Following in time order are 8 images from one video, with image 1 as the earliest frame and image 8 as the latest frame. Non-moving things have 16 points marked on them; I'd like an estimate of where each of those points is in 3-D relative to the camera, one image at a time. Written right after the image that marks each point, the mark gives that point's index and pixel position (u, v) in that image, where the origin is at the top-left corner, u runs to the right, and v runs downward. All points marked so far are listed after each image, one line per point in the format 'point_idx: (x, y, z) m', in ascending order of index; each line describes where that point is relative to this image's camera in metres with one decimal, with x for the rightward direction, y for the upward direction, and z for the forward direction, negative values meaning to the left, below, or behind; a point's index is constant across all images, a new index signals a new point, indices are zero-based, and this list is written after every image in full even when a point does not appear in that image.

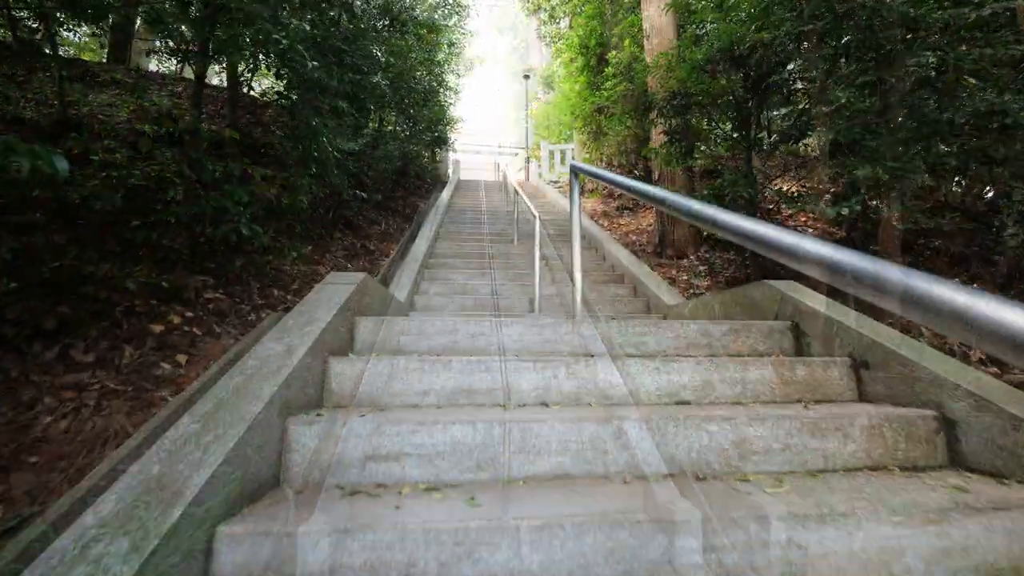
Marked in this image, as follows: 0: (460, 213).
0: (-0.9, +1.3, +7.5) m
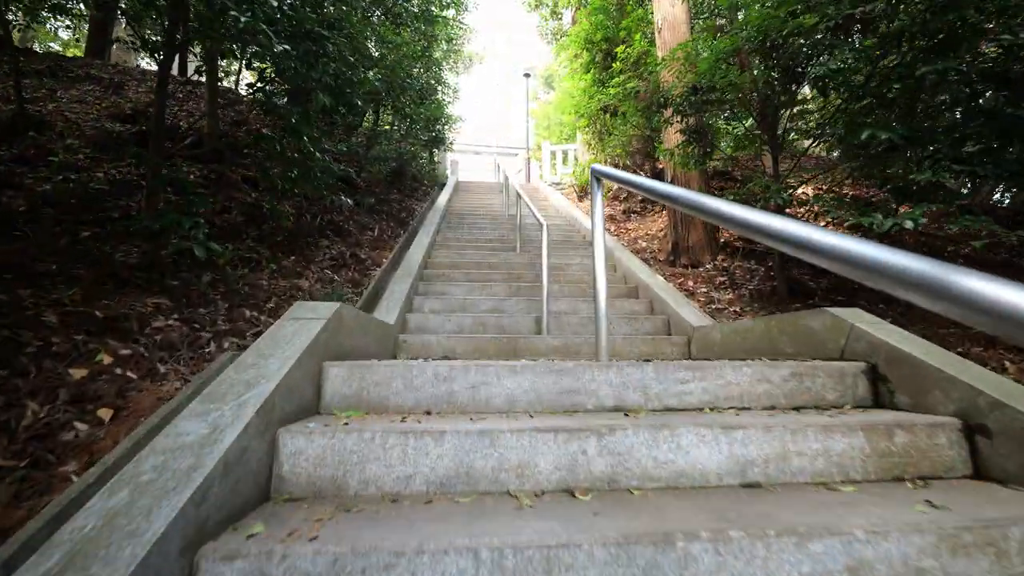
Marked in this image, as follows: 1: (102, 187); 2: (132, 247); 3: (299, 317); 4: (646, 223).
0: (-0.9, +1.2, +7.1) m
1: (-3.3, +0.8, +3.4) m
2: (-2.5, +0.3, +2.8) m
3: (-0.8, -0.1, +1.6) m
4: (+2.1, +1.0, +6.8) m
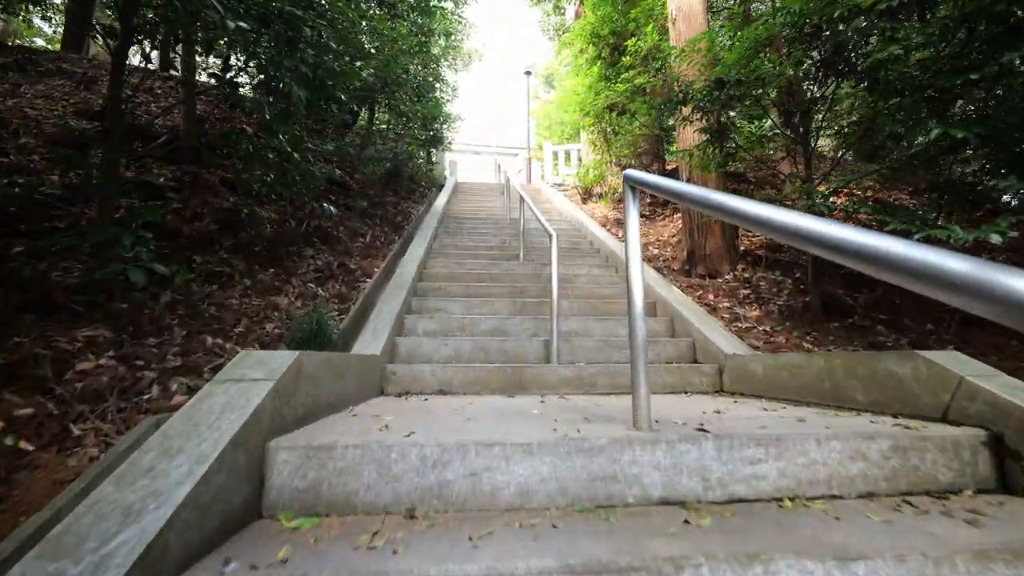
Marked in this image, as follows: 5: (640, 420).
0: (-0.8, +1.0, +6.7) m
1: (-3.2, +0.7, +3.0) m
2: (-2.4, +0.1, +2.4) m
3: (-0.7, -0.2, +1.2) m
4: (+2.1, +0.9, +6.4) m
5: (+0.4, -0.4, +1.3) m
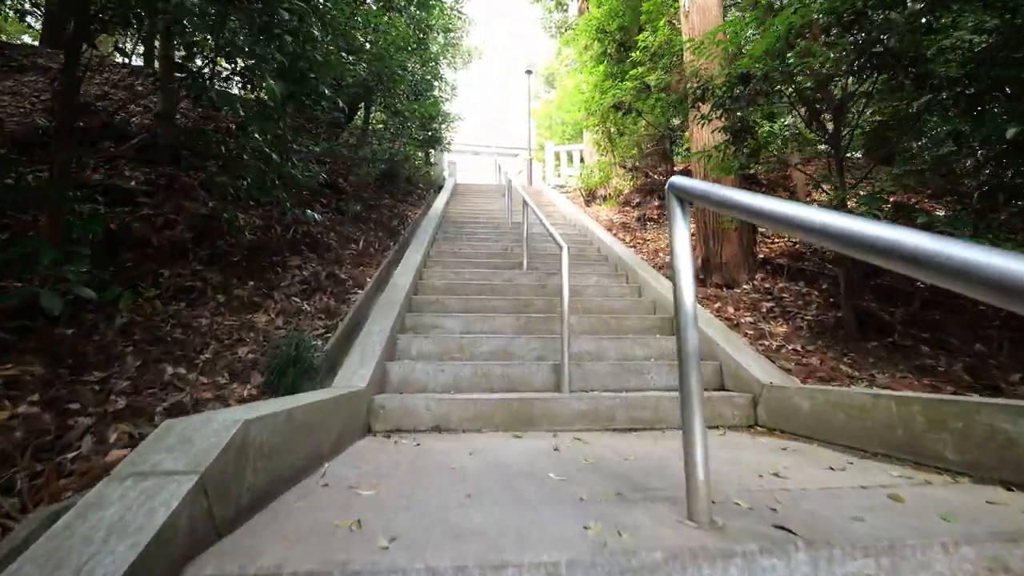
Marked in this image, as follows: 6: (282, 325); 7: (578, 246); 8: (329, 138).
0: (-0.8, +0.9, +6.3) m
1: (-3.2, +0.6, +2.7) m
2: (-2.4, 0.0, +2.1) m
3: (-0.7, -0.3, +0.9) m
4: (+2.2, +0.7, +6.0) m
5: (+0.4, -0.5, +1.0) m
6: (-1.5, -0.3, +2.9) m
7: (+0.8, +0.5, +5.4) m
8: (-2.4, +2.0, +5.8) m
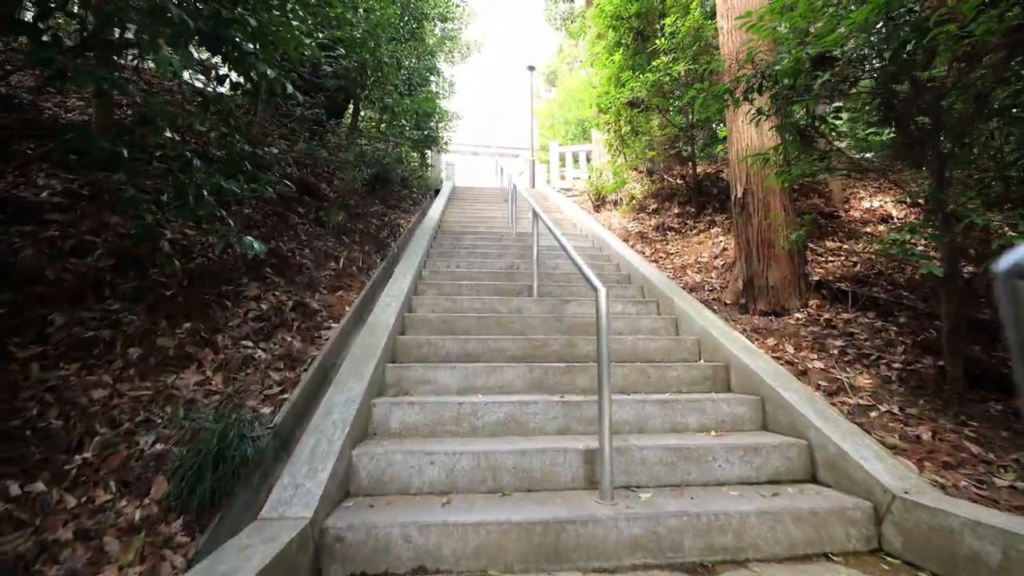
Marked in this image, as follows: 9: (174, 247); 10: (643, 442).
0: (-0.8, +0.7, +5.6) m
1: (-3.1, +0.3, +2.0) m
2: (-2.3, -0.2, +1.3) m
3: (-0.6, -0.6, +0.1) m
4: (+2.2, +0.5, +5.3) m
5: (+0.5, -0.8, +0.3) m
6: (-1.5, -0.5, +2.2) m
7: (+0.9, +0.3, +4.7) m
8: (-2.4, +1.7, +5.0) m
9: (-2.3, +0.3, +2.9) m
10: (+0.6, -0.7, +2.0) m
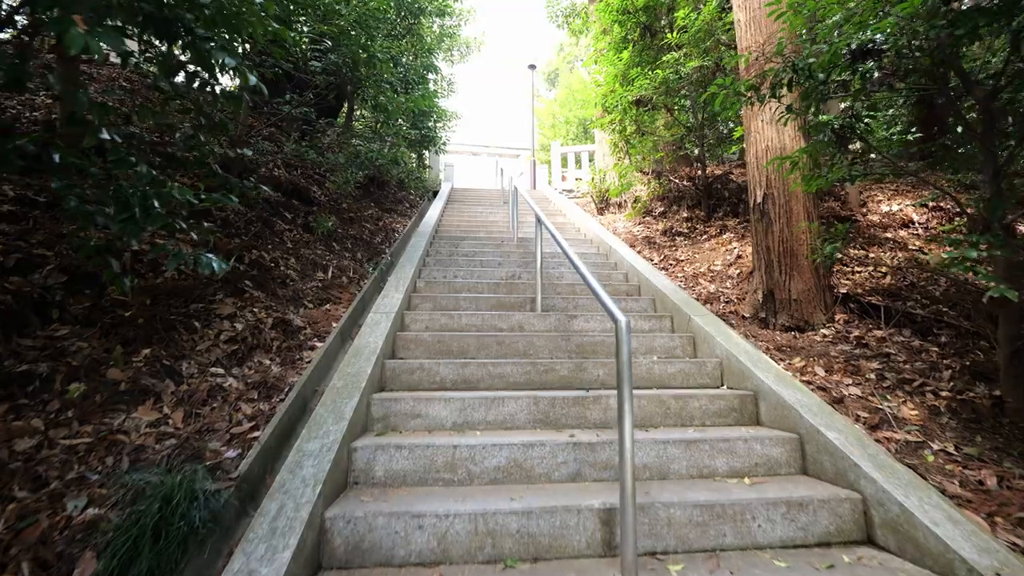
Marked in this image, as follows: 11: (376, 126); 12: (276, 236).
0: (-0.7, +0.6, +5.3) m
1: (-3.1, +0.2, +1.7) m
2: (-2.3, -0.3, +1.1) m
3: (-0.6, -0.7, -0.2) m
4: (+2.3, +0.4, +5.0) m
5: (+0.5, -0.9, 0.0) m
6: (-1.5, -0.6, +1.9) m
7: (+0.9, +0.2, +4.4) m
8: (-2.4, +1.6, +4.7) m
9: (-2.3, +0.2, +2.6) m
10: (+0.6, -0.8, +1.7) m
11: (-1.8, +2.1, +5.6) m
12: (-2.2, +0.5, +4.0) m
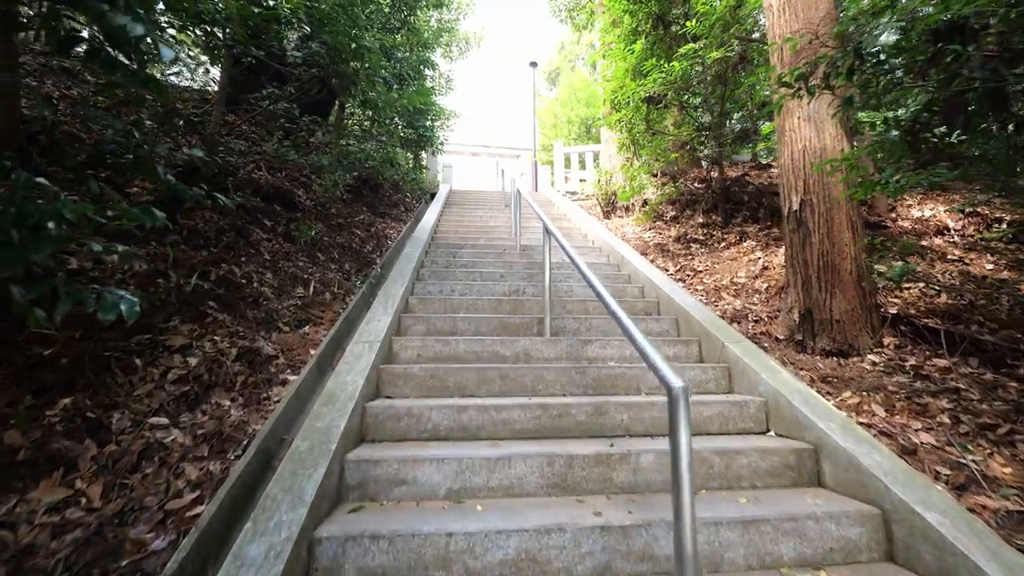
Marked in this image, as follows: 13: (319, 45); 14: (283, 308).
0: (-0.7, +0.4, +4.9) m
1: (-3.1, +0.1, +1.2) m
2: (-2.3, -0.5, +0.6) m
3: (-0.6, -0.9, -0.6) m
4: (+2.3, +0.3, +4.6) m
5: (+0.6, -1.0, -0.4) m
6: (-1.4, -0.8, +1.4) m
7: (+0.9, 0.0, +4.0) m
8: (-2.3, +1.5, +4.3) m
9: (-2.2, 0.0, +2.2) m
10: (+0.7, -1.0, +1.3) m
11: (-1.8, +2.0, +5.2) m
12: (-2.2, +0.3, +3.6) m
13: (-1.7, +2.2, +3.9) m
14: (-1.6, -0.1, +3.1) m
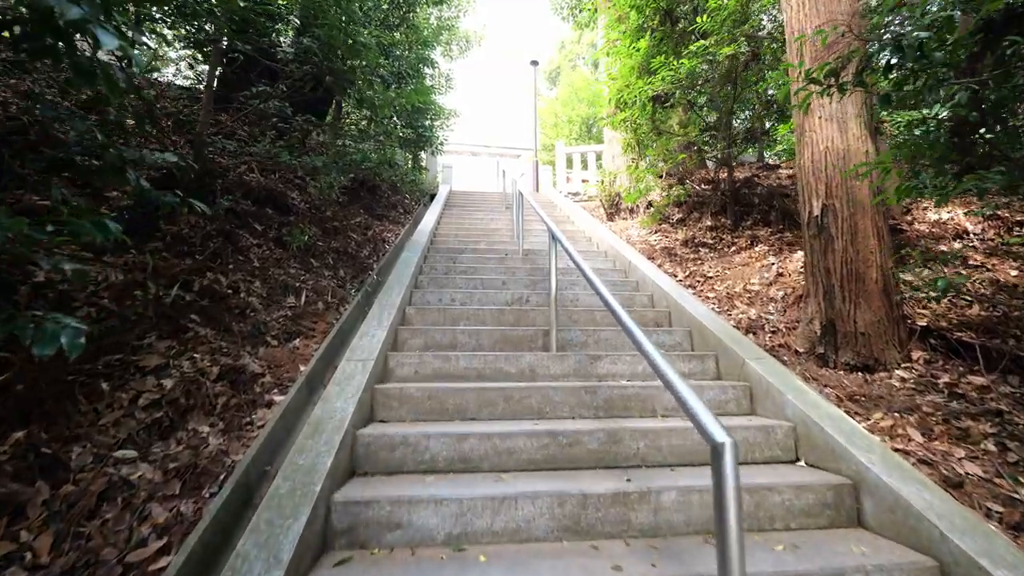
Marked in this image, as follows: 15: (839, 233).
0: (-0.7, +0.4, +4.7) m
1: (-3.1, 0.0, +1.1) m
2: (-2.3, -0.6, +0.4) m
3: (-0.6, -0.9, -0.8) m
4: (+2.3, +0.2, +4.4) m
5: (+0.6, -1.1, -0.6) m
6: (-1.4, -0.8, +1.3) m
7: (+1.0, 0.0, +3.8) m
8: (-2.3, +1.4, +4.1) m
9: (-2.2, 0.0, +2.0) m
10: (+0.7, -1.0, +1.1) m
11: (-1.7, +1.9, +5.0) m
12: (-2.1, +0.3, +3.4) m
13: (-1.7, +2.1, +3.7) m
14: (-1.6, -0.2, +2.9) m
15: (+2.3, +0.4, +3.0) m
